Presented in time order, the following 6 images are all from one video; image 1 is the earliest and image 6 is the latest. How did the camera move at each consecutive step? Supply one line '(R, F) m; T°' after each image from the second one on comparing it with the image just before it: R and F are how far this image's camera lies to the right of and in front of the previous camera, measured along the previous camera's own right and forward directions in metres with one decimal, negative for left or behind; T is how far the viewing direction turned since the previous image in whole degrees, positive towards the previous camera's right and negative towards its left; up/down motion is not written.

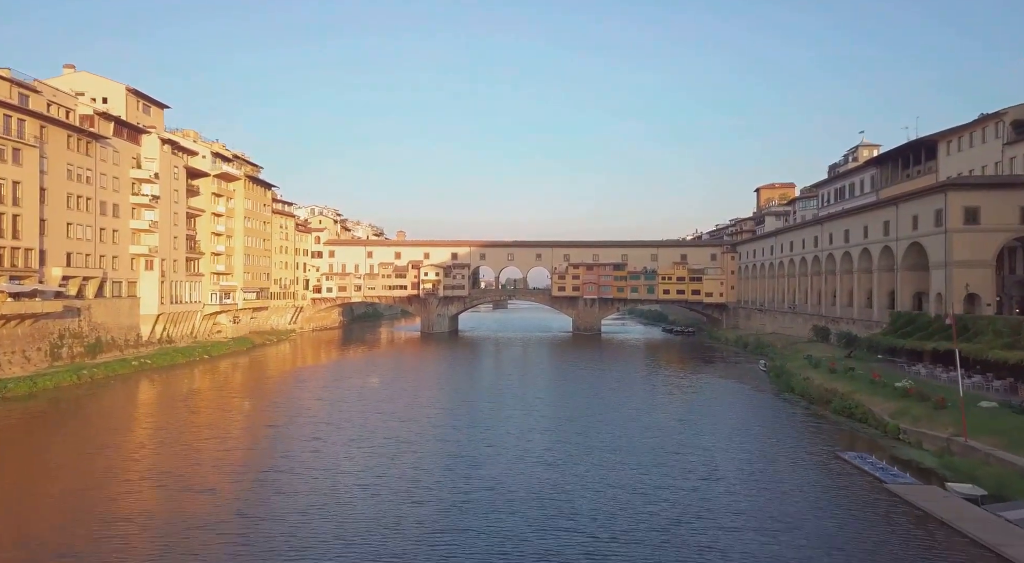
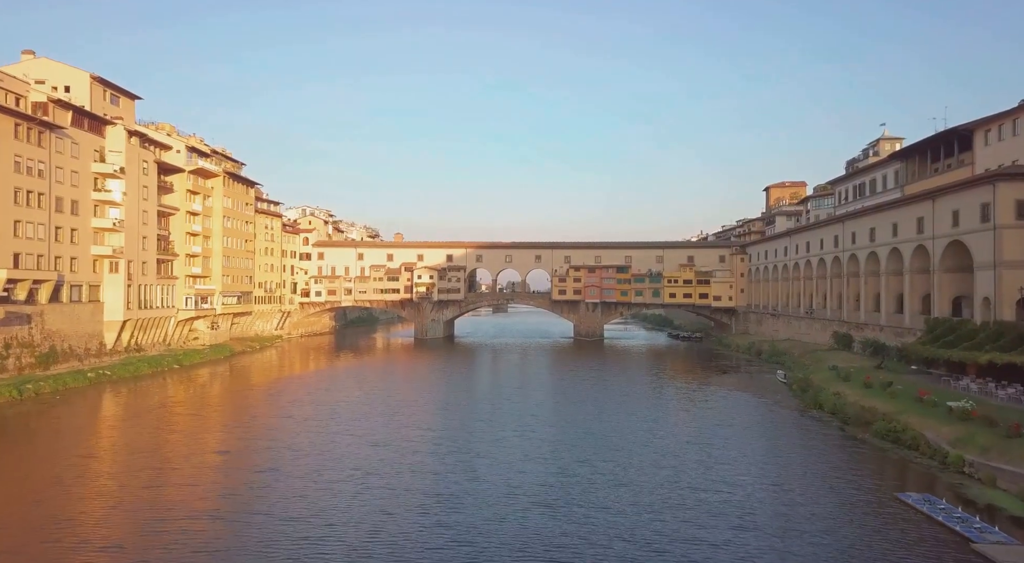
(+0.4, +3.6) m; 0°
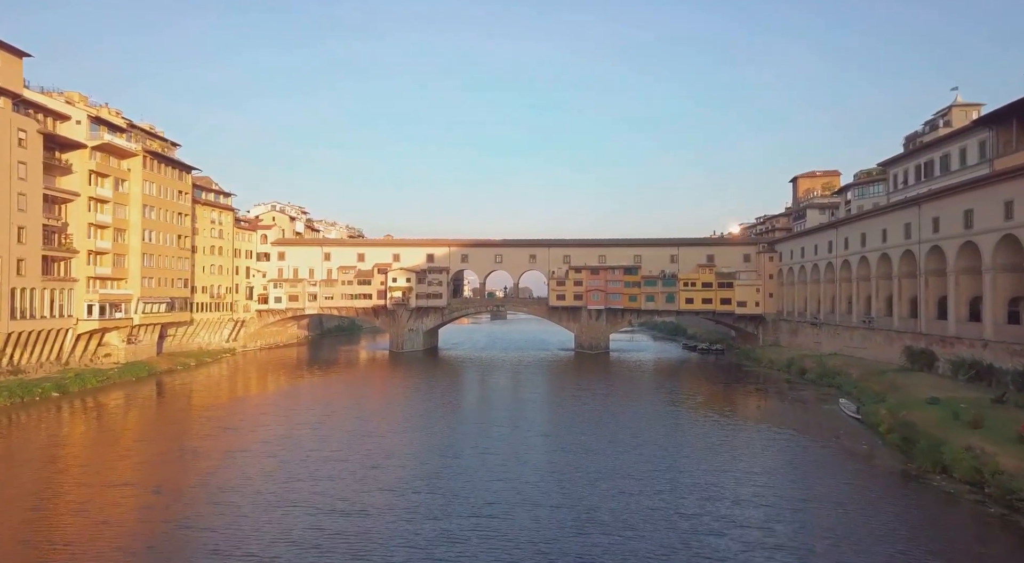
(+1.2, +9.8) m; 0°
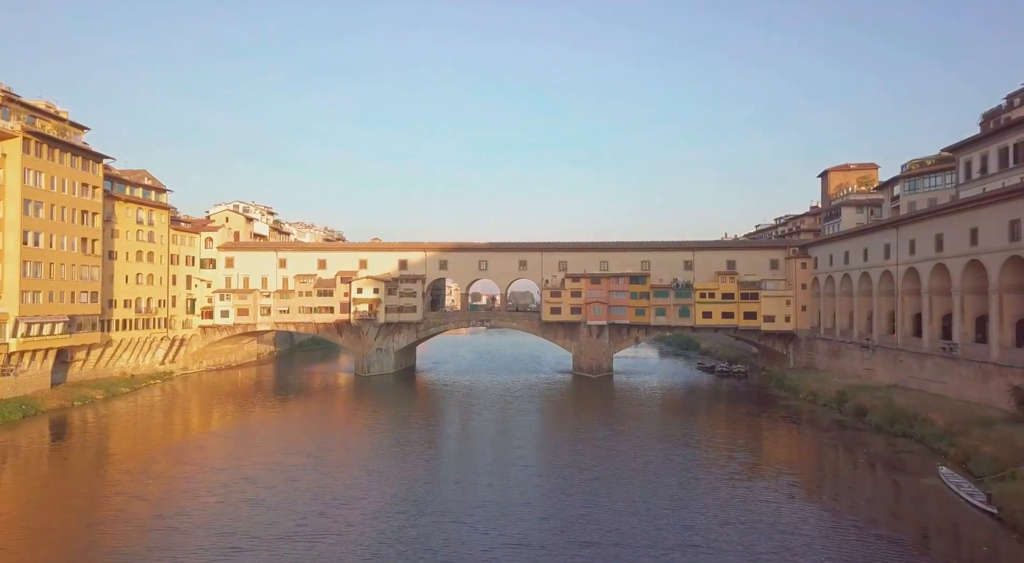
(+1.2, +9.1) m; 0°
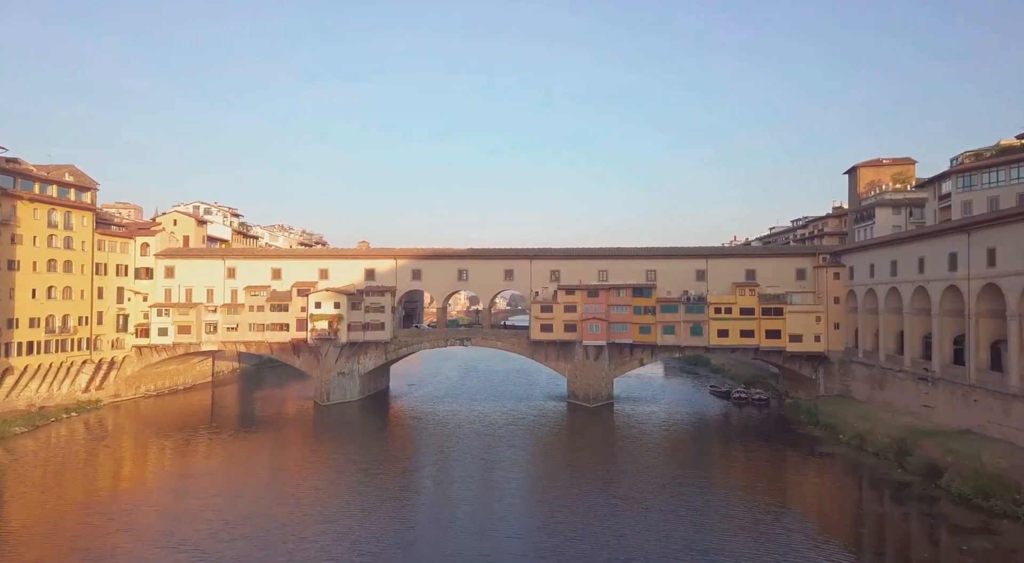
(+1.2, +7.3) m; 0°
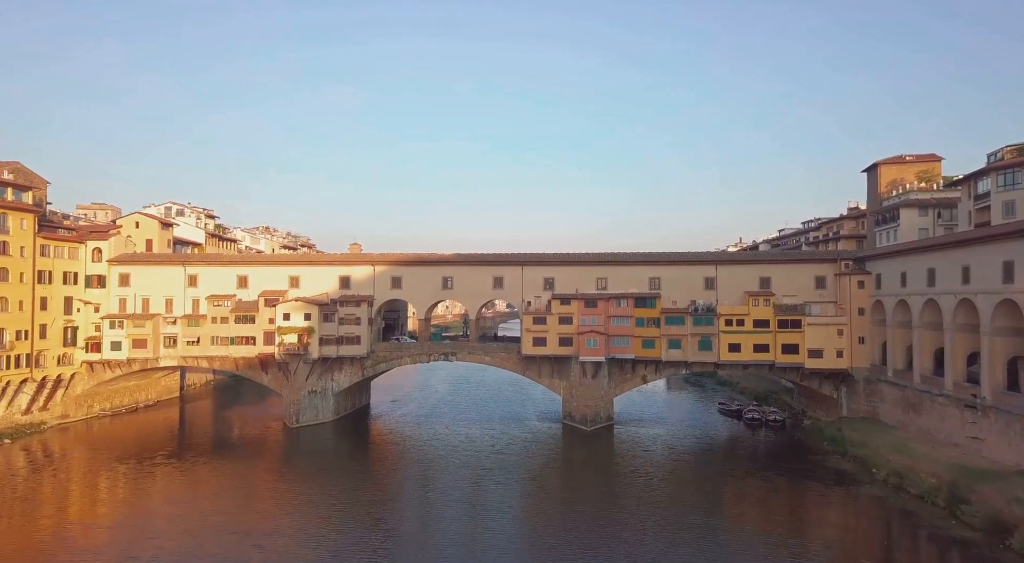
(+0.6, +4.3) m; 0°
